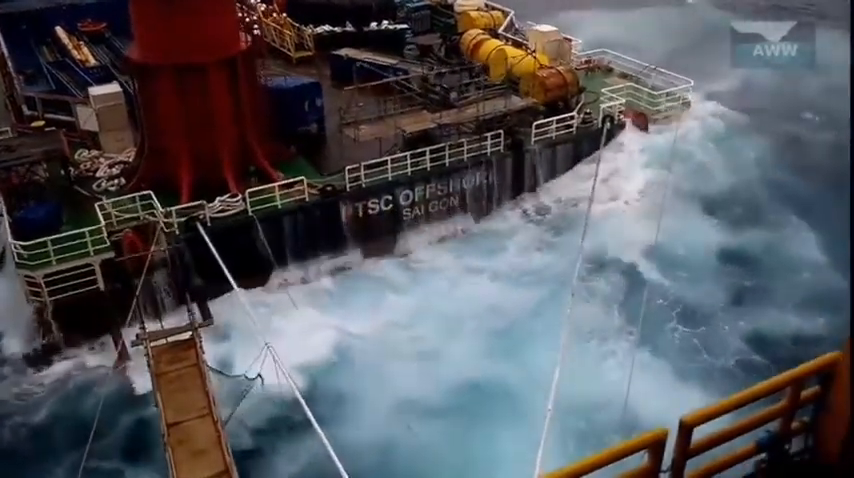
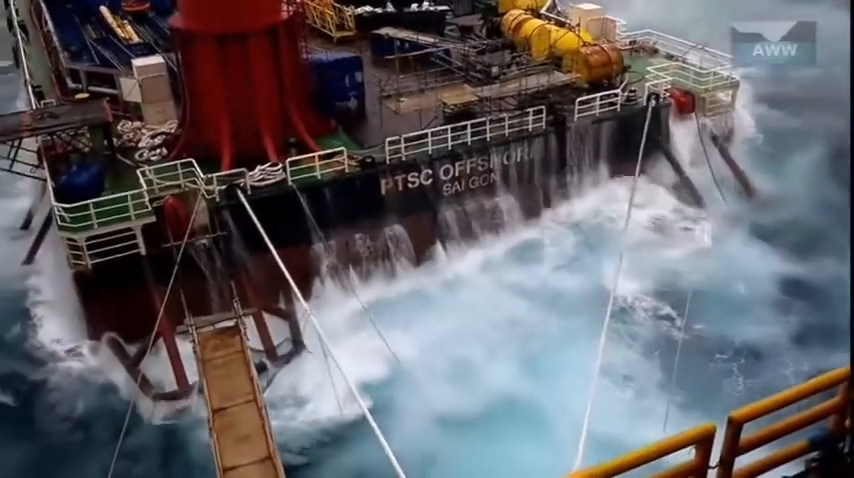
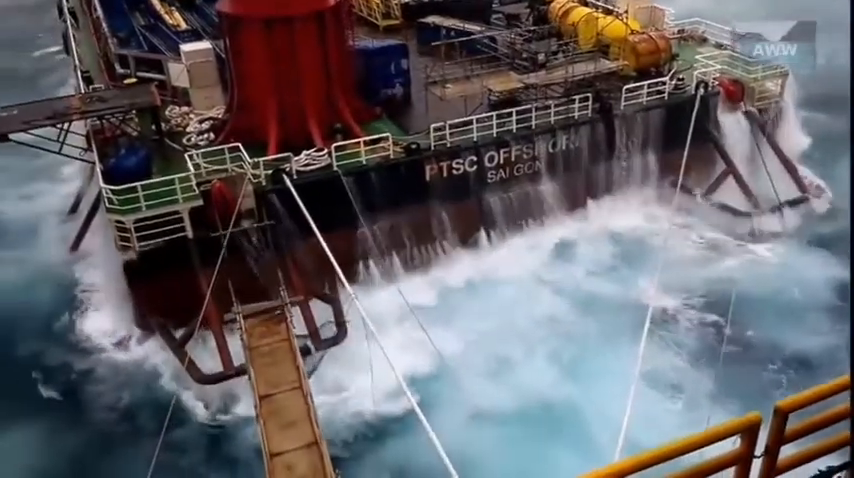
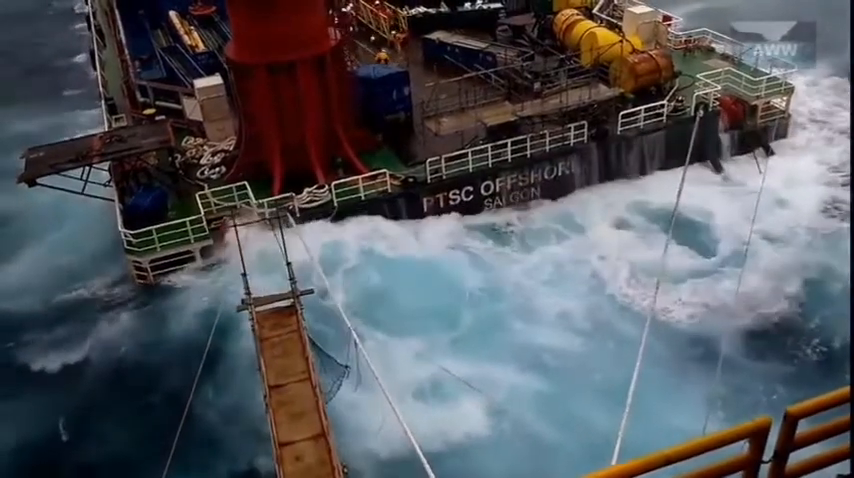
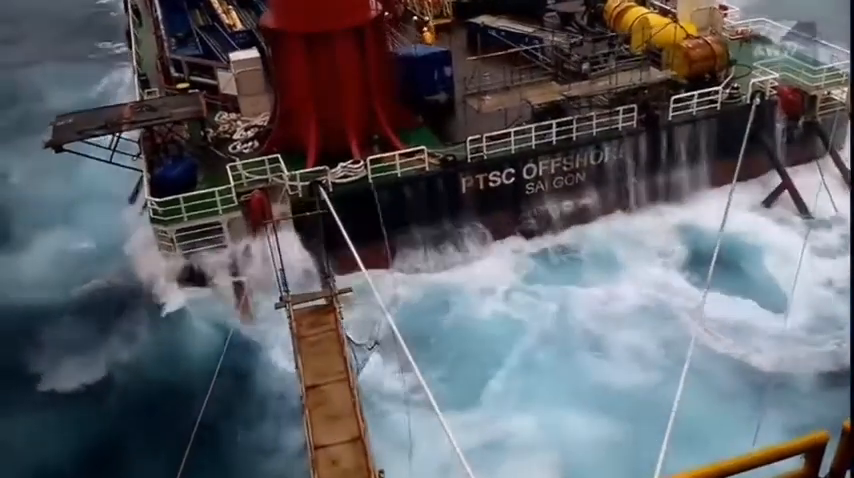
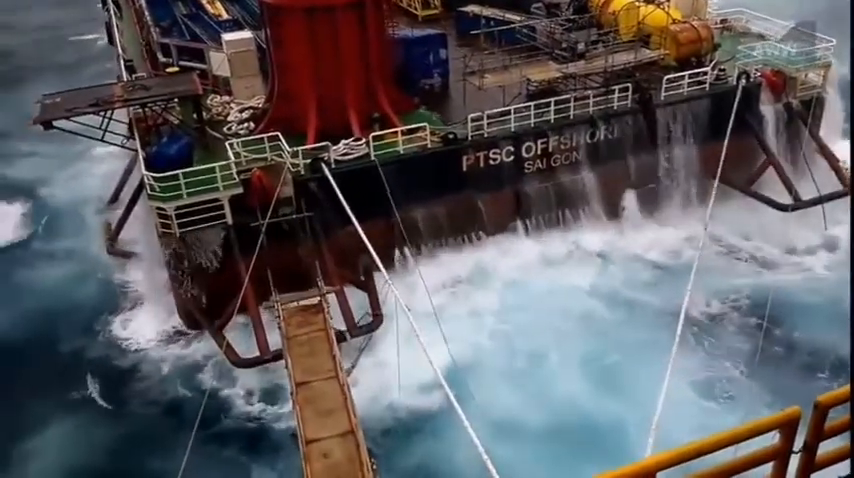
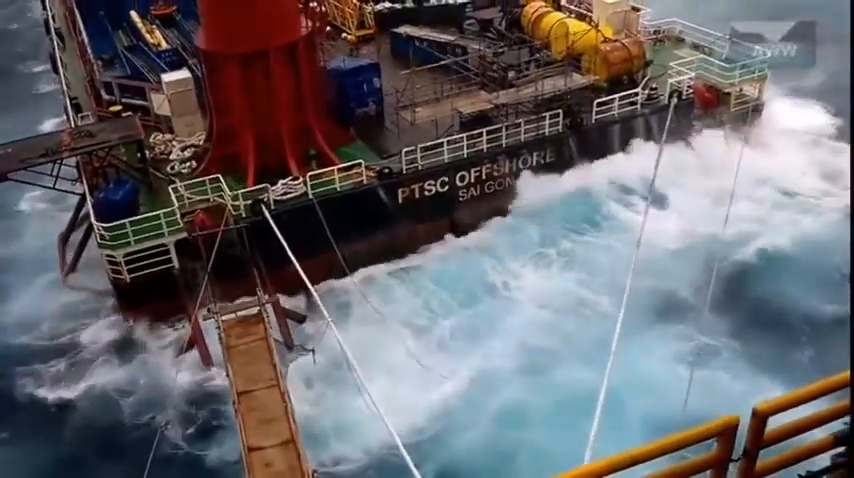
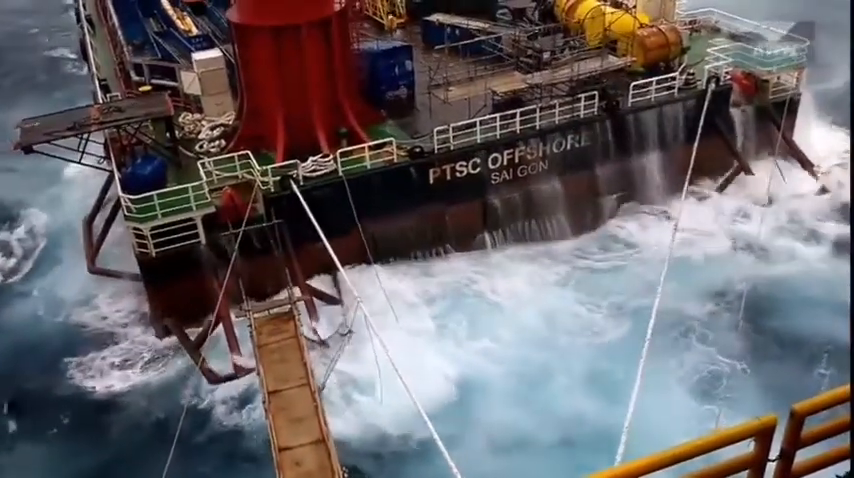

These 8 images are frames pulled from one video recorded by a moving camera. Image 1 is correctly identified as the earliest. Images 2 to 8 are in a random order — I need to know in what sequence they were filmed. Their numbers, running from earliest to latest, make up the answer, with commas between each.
2, 3, 6, 8, 7, 4, 5
